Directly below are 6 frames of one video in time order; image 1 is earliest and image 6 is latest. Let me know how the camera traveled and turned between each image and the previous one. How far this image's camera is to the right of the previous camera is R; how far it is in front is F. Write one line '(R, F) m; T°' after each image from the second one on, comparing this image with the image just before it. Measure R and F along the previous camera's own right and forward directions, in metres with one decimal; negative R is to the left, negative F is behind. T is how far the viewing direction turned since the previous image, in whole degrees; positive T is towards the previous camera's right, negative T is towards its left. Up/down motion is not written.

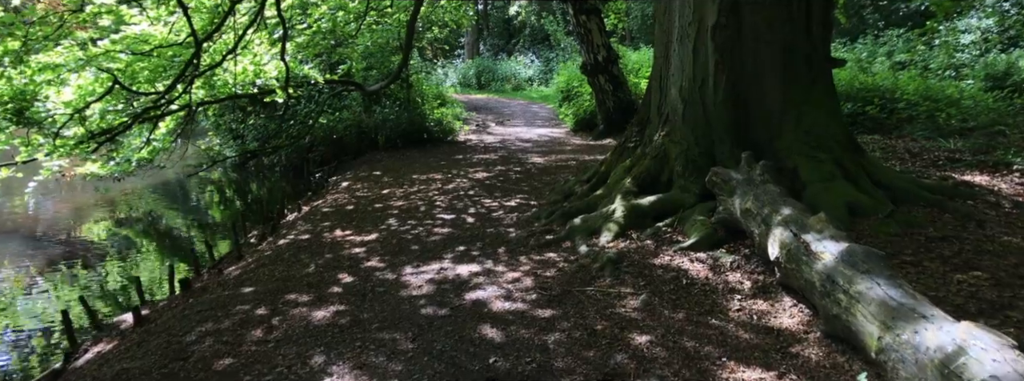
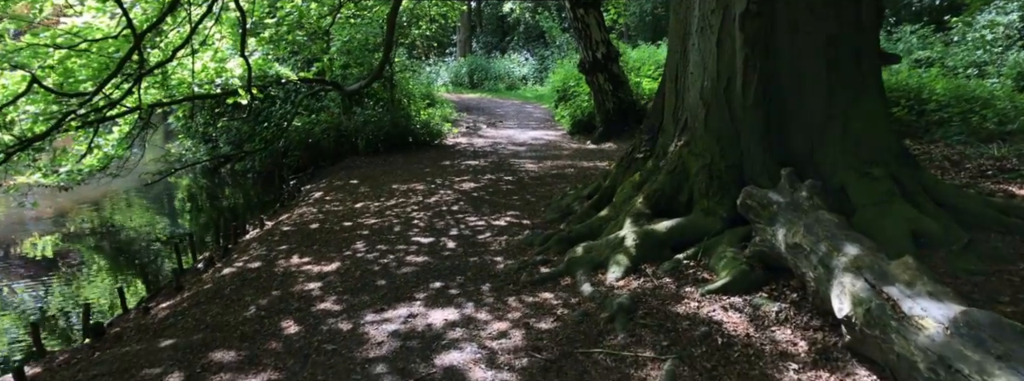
(+0.1, +1.1) m; 0°
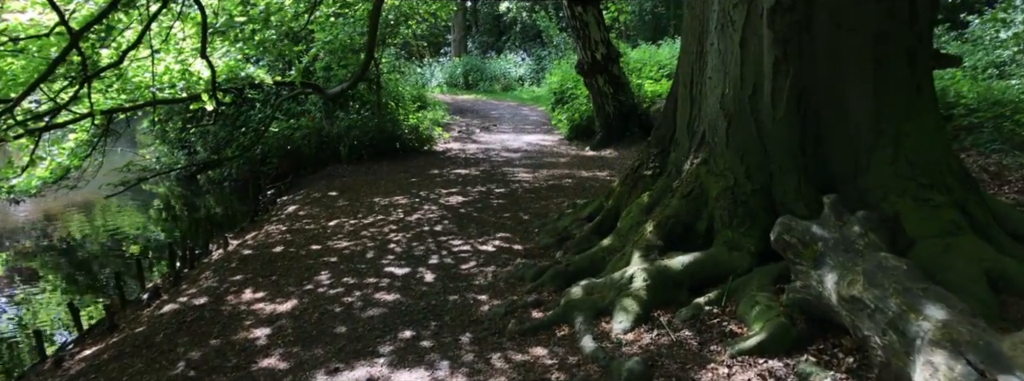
(+0.1, +0.9) m; 0°
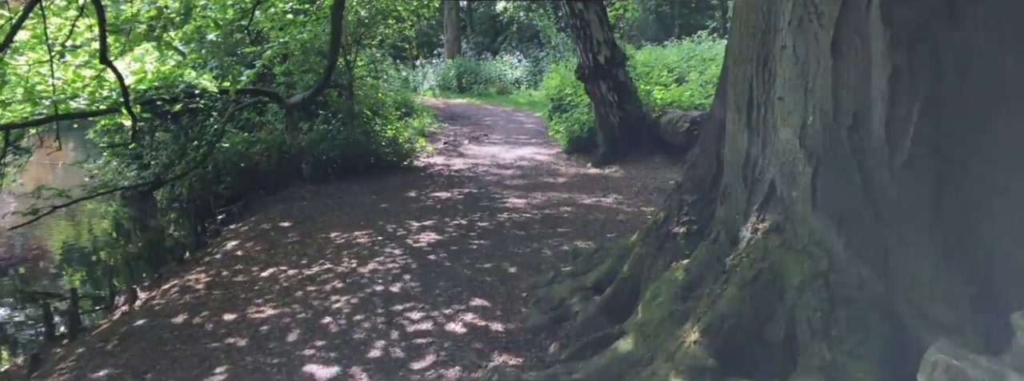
(+0.1, +1.7) m; 0°
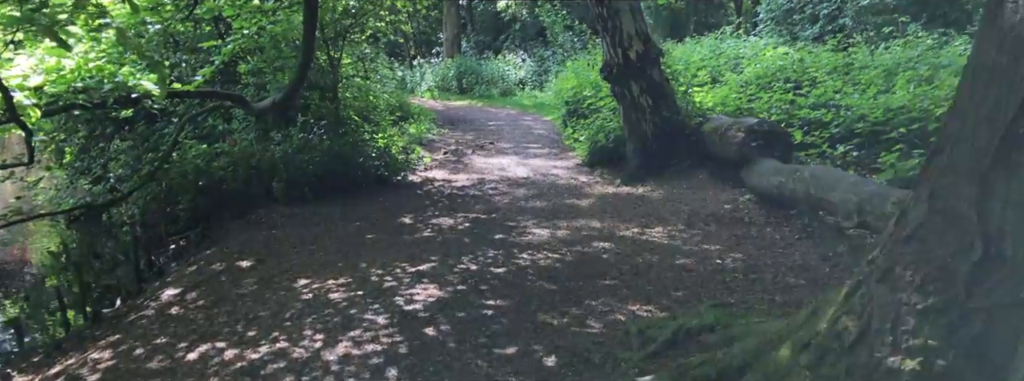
(-0.2, +1.9) m; 0°
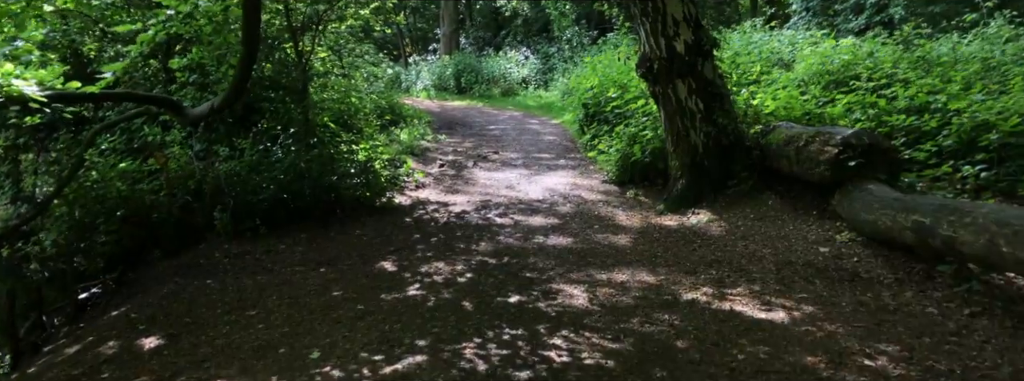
(-0.2, +2.1) m; 0°
